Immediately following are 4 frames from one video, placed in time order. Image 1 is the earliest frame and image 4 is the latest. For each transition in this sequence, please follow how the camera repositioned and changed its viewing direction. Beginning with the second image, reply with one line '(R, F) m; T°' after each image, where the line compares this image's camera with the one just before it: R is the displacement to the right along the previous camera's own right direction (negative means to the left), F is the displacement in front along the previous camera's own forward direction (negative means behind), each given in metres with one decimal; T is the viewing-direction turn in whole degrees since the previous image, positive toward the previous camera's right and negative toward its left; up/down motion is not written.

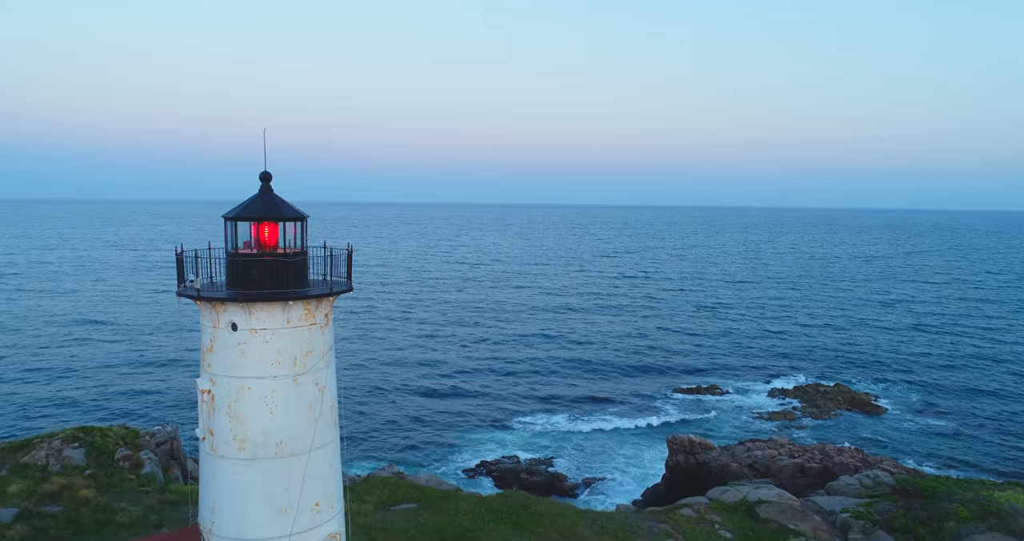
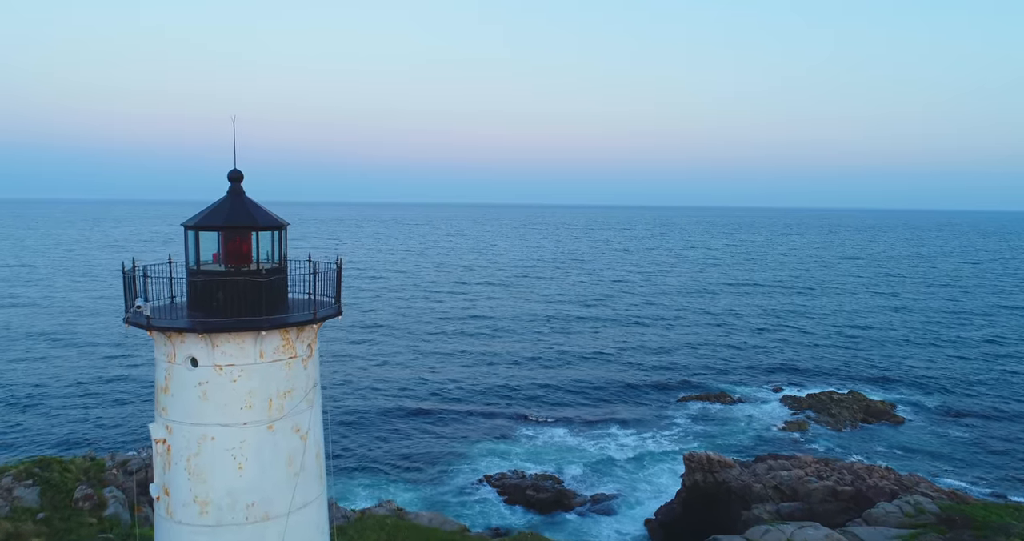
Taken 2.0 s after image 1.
(-0.2, +1.4) m; 0°
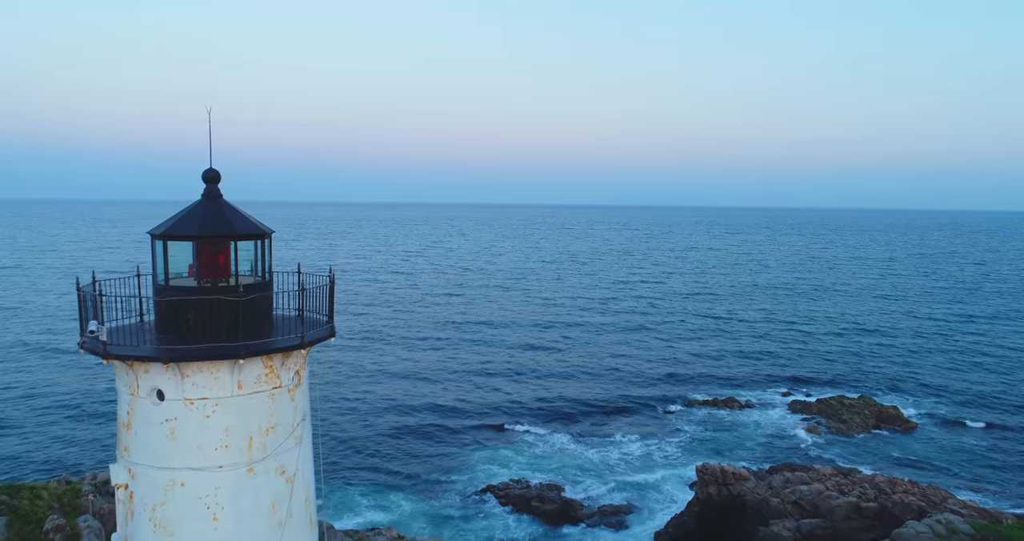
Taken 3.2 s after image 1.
(-0.2, +0.9) m; 0°
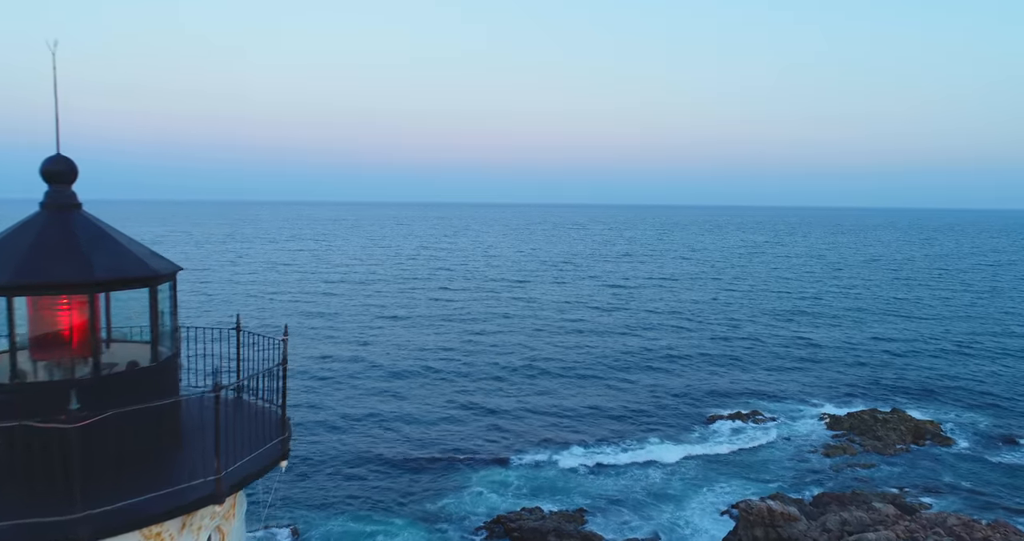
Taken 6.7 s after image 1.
(-0.5, +2.5) m; 0°
